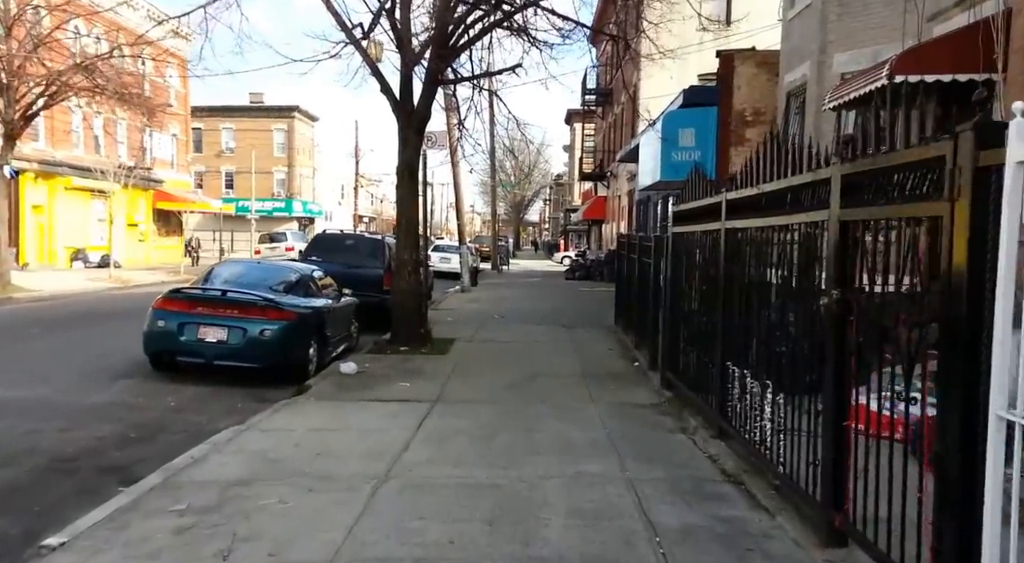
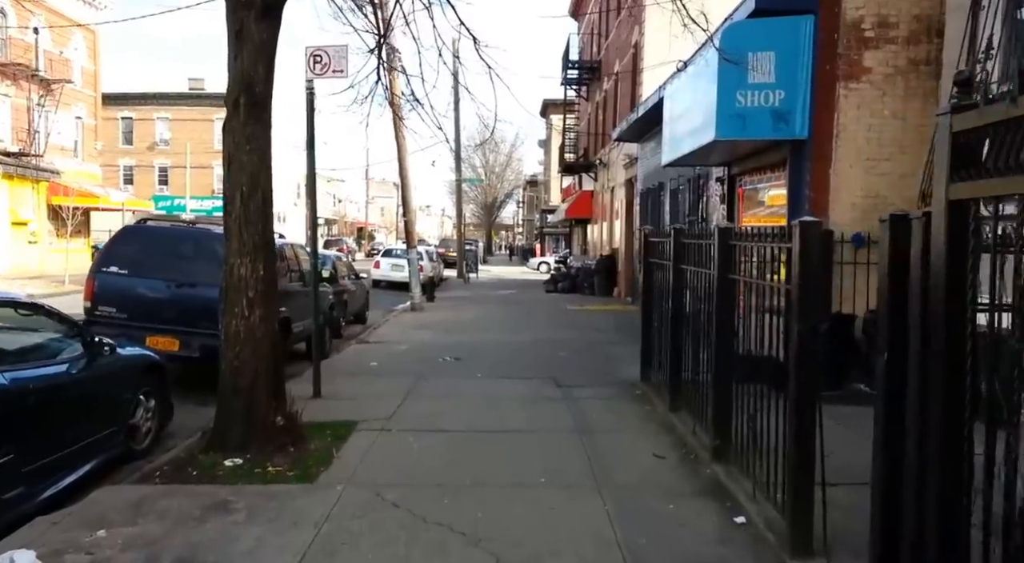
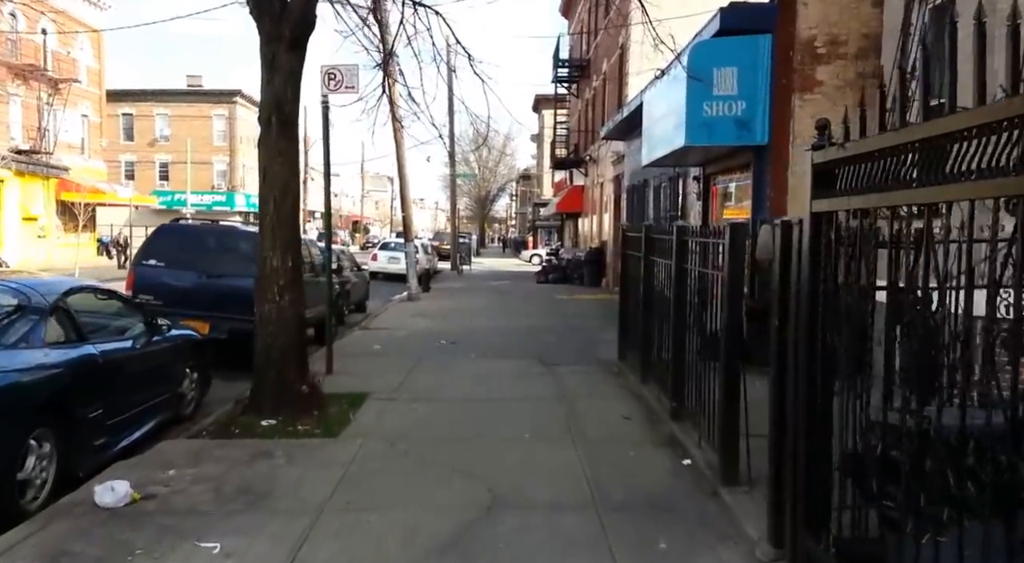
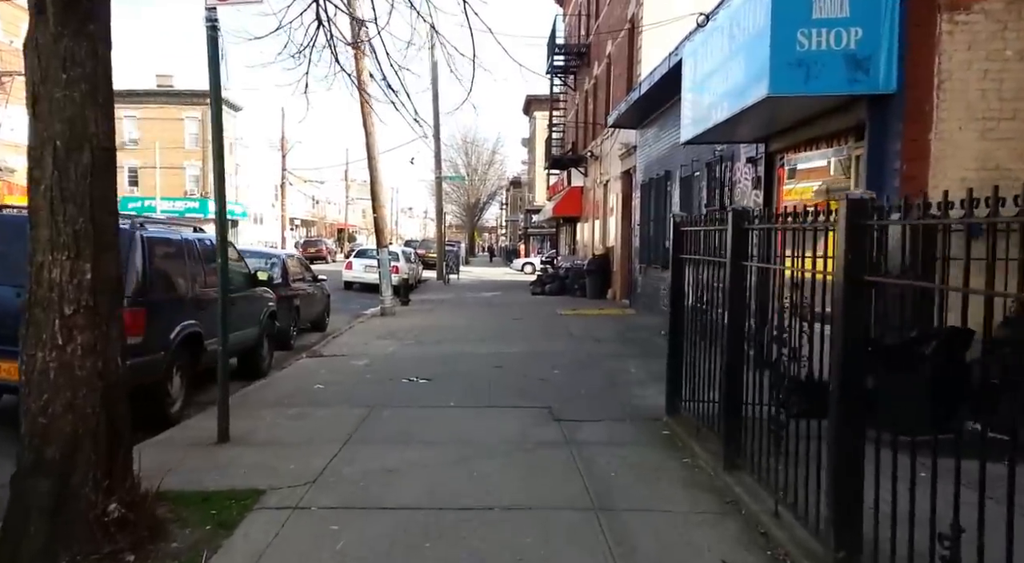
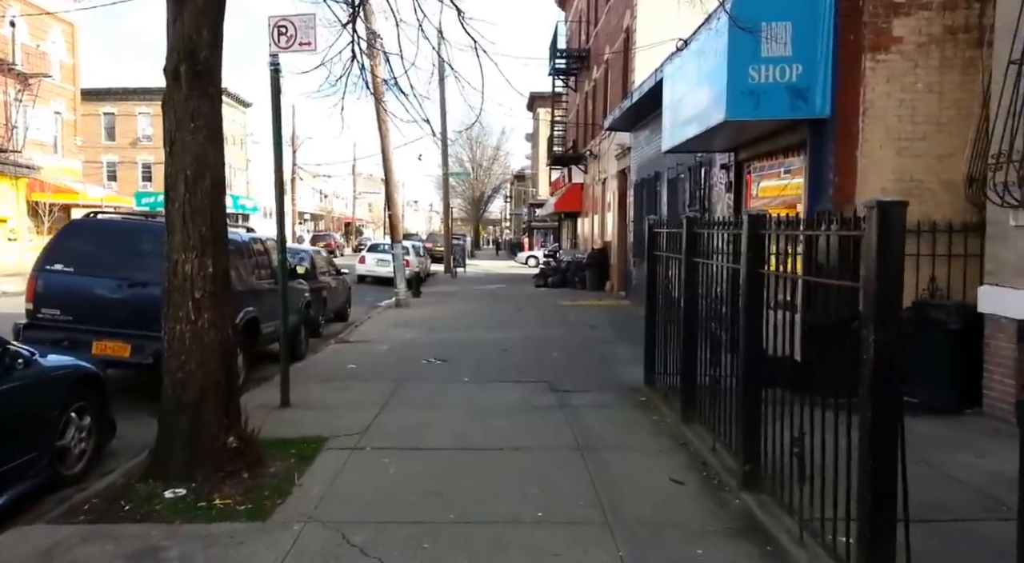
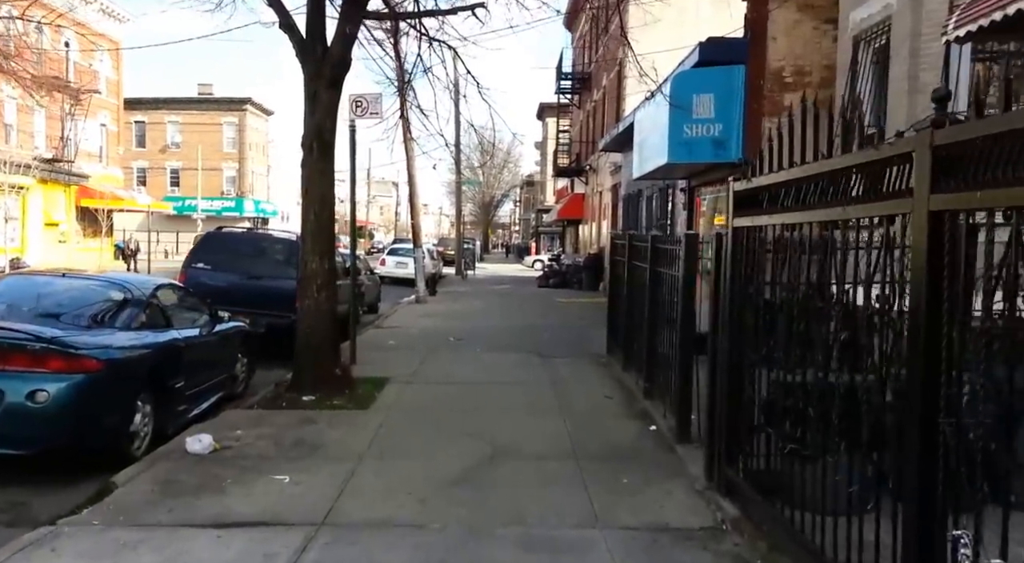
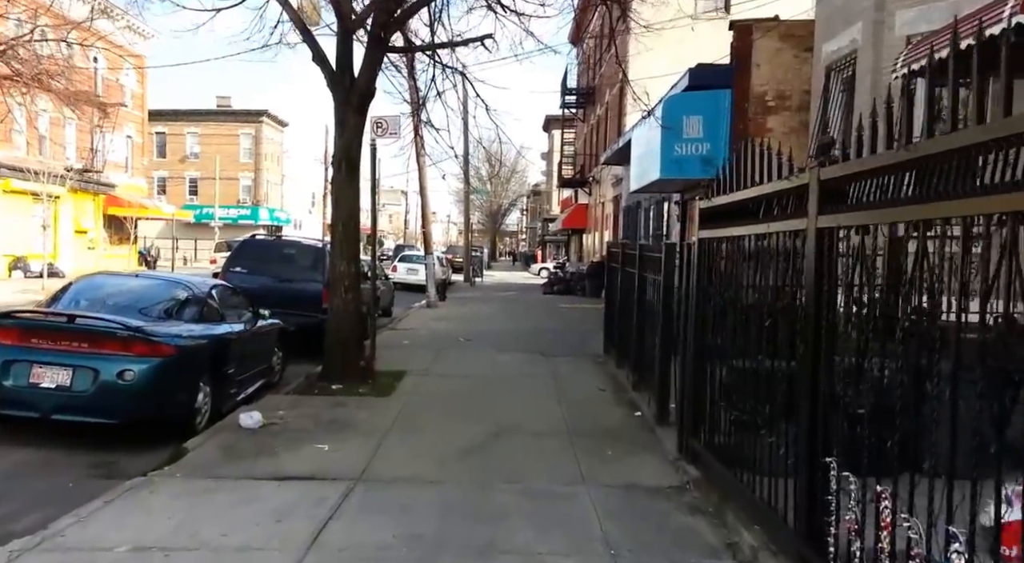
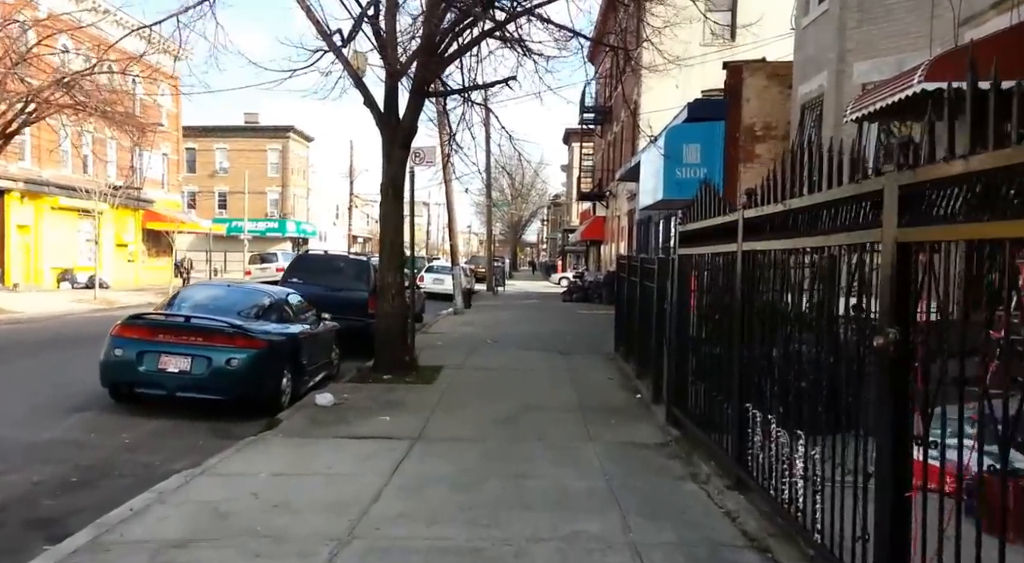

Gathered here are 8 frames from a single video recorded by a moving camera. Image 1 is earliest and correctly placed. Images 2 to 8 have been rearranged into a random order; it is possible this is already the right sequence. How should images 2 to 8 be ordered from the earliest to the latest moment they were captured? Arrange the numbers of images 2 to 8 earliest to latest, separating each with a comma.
8, 7, 6, 3, 2, 5, 4
